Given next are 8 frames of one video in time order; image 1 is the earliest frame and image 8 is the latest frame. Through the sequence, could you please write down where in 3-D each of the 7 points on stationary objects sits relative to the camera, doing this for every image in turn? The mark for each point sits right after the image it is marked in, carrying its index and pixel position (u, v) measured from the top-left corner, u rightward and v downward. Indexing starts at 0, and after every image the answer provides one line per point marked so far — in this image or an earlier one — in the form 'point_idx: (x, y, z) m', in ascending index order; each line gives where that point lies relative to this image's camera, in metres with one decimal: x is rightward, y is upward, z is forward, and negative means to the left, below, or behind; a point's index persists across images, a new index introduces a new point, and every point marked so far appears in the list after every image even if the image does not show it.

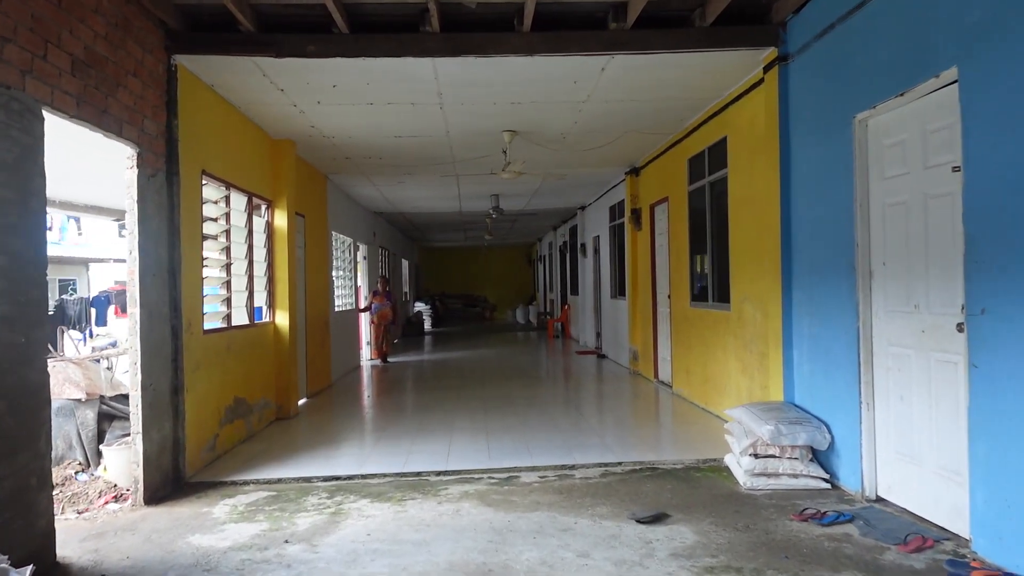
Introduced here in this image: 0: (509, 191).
0: (0.0, +1.2, +9.2) m
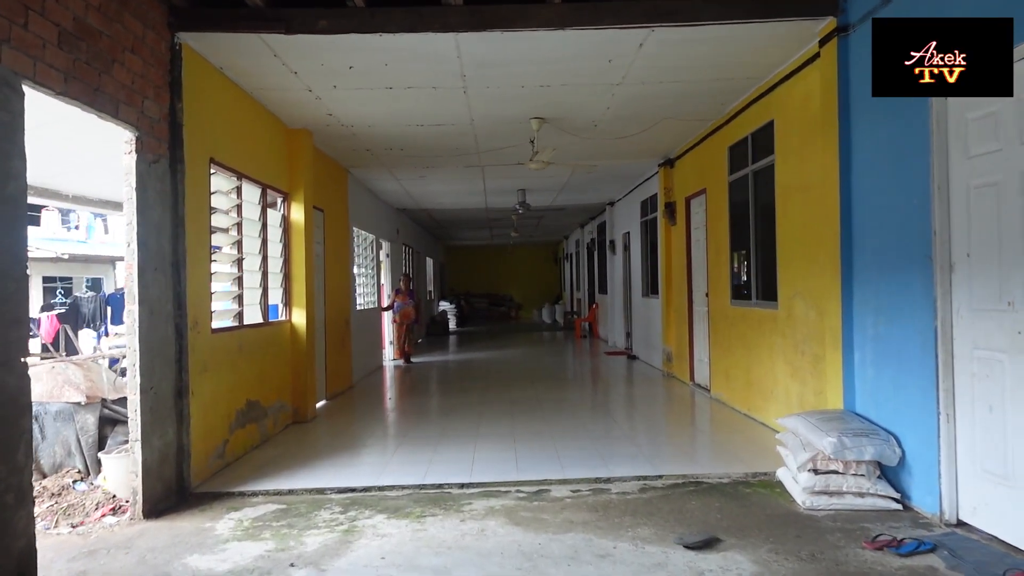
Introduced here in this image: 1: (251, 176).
0: (+0.3, +1.3, +8.9) m
1: (-1.6, +0.7, +4.6) m
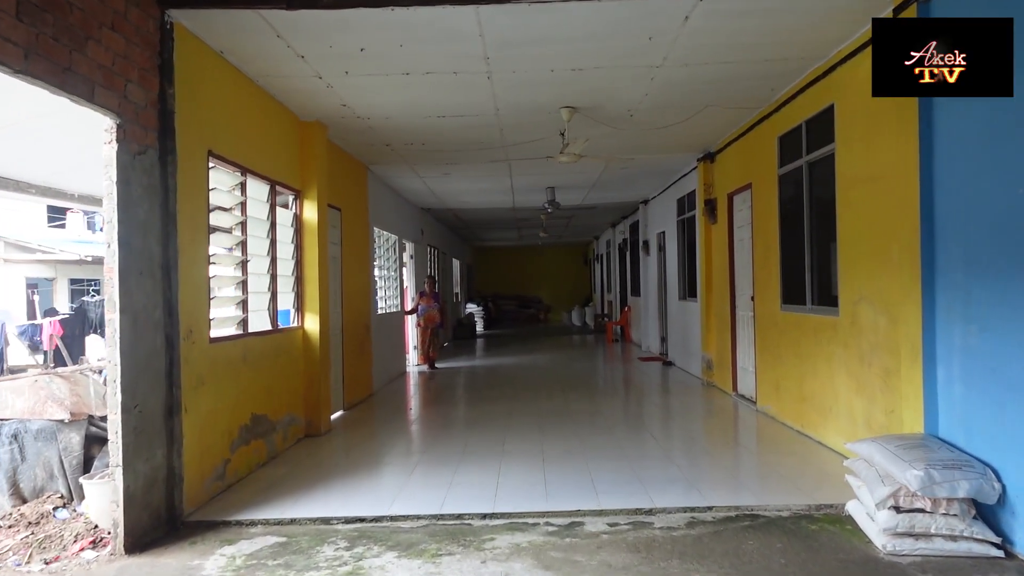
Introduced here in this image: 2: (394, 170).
0: (+0.6, +1.2, +8.5) m
1: (-1.5, +0.7, +4.3) m
2: (-1.2, +1.2, +7.3) m
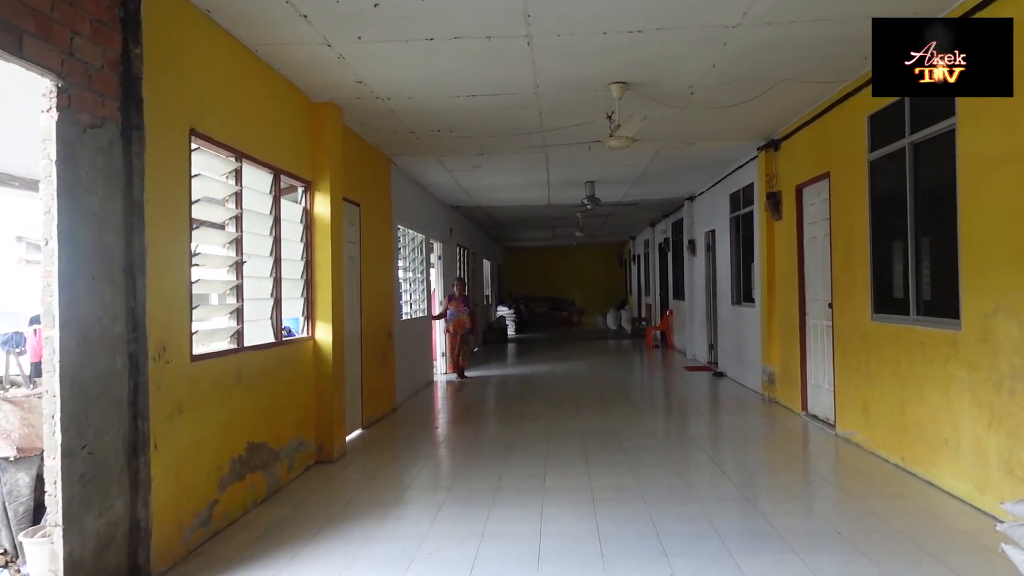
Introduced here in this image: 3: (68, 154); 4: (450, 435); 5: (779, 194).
0: (+1.0, +1.2, +7.7) m
1: (-1.3, +0.7, +3.6) m
2: (-0.8, +1.1, +6.7) m
3: (-1.4, +0.4, +2.3) m
4: (-0.5, -1.1, +5.6) m
5: (+2.2, +0.8, +6.0) m
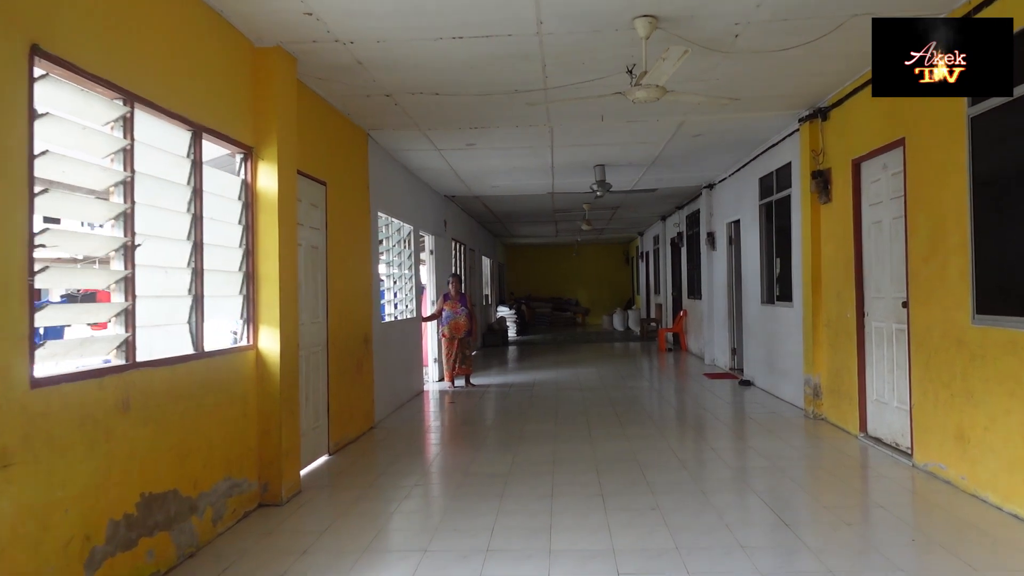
0: (+1.0, +1.2, +6.8) m
1: (-1.3, +0.7, +2.7) m
2: (-0.9, +1.2, +5.7) m
3: (-1.4, +0.4, +1.3) m
4: (-0.5, -1.1, +4.7) m
5: (+2.2, +0.8, +5.0) m
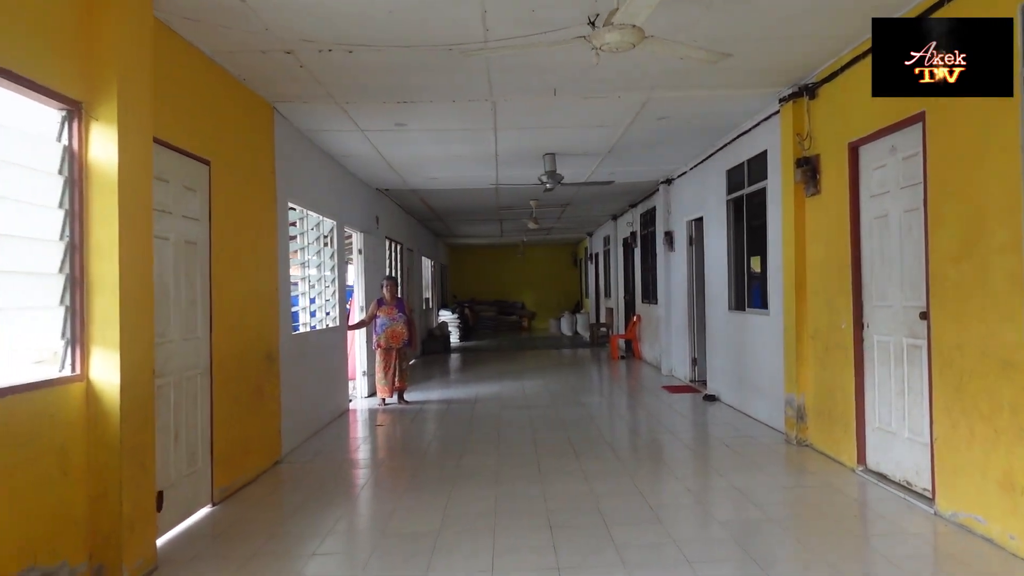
0: (+0.5, +1.2, +6.0) m
1: (-1.5, +0.6, +1.7) m
2: (-1.3, +1.1, +4.8) m
3: (-1.5, +0.4, +0.4) m
4: (-0.8, -1.1, +3.8) m
5: (+1.8, +0.8, +4.3) m
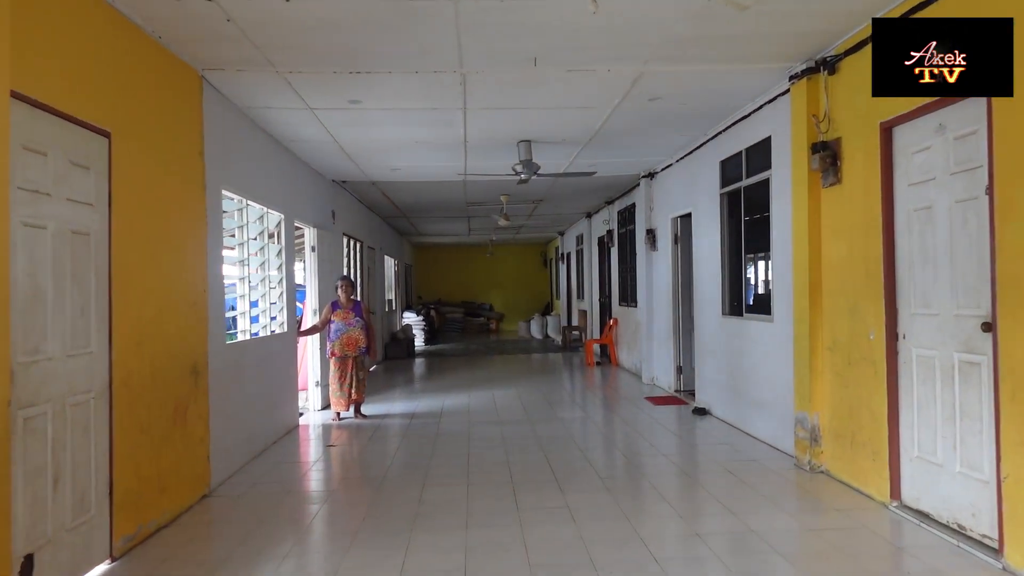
0: (+0.3, +1.2, +5.4) m
1: (-1.5, +0.6, +1.0) m
2: (-1.4, +1.1, +4.1) m
3: (-1.5, +0.4, -0.3) m
4: (-0.9, -1.1, +3.1) m
5: (+1.6, +0.7, +3.7) m
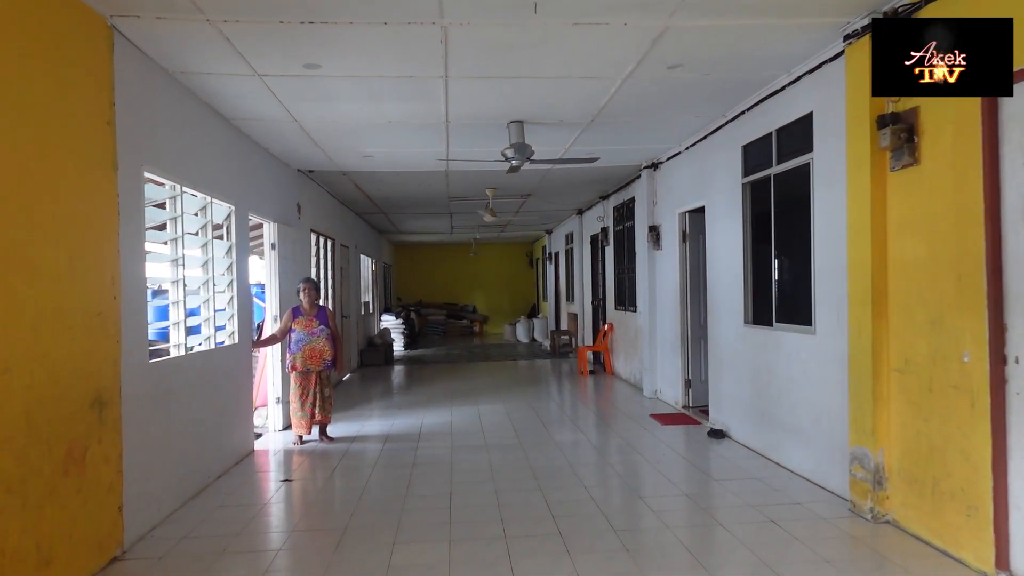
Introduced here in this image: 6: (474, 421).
0: (+0.2, +1.1, +4.6) m
1: (-1.5, +0.6, +0.2) m
2: (-1.5, +1.1, +3.3) m
3: (-1.4, +0.4, -1.2) m
4: (-1.0, -1.2, +2.3) m
5: (+1.6, +0.7, +3.0) m
6: (-0.3, -1.1, +6.2) m
